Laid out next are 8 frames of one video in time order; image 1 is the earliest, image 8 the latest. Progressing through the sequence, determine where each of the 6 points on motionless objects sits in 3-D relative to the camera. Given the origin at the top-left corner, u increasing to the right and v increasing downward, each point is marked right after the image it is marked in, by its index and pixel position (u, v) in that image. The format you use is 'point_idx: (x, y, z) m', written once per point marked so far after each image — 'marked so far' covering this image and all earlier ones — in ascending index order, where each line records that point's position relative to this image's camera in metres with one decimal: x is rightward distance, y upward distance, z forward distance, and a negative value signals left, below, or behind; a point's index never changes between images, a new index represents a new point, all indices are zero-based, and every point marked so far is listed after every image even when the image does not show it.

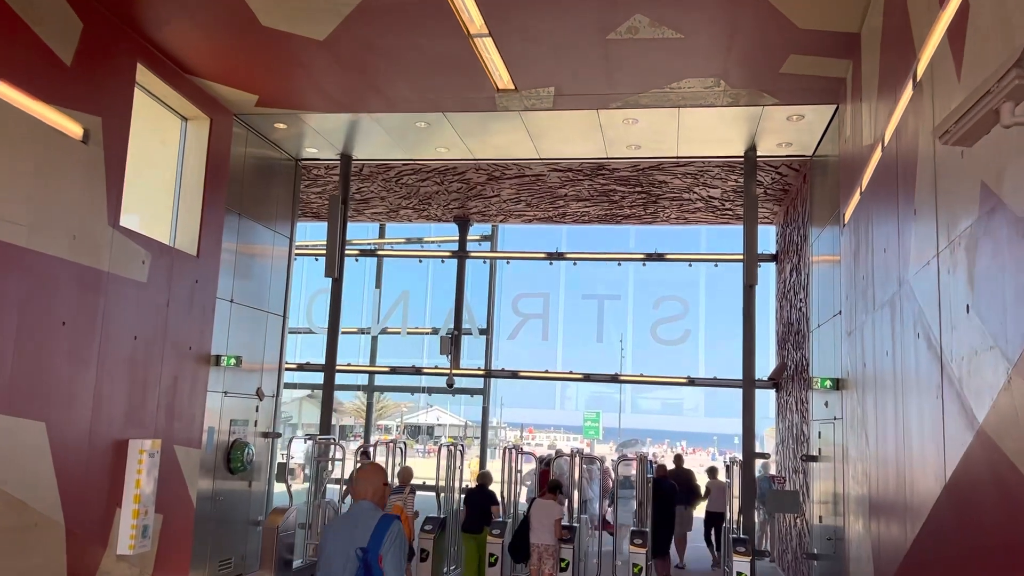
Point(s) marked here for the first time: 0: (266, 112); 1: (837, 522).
0: (-2.2, +1.6, +7.7) m
1: (+2.5, -1.8, +6.6) m
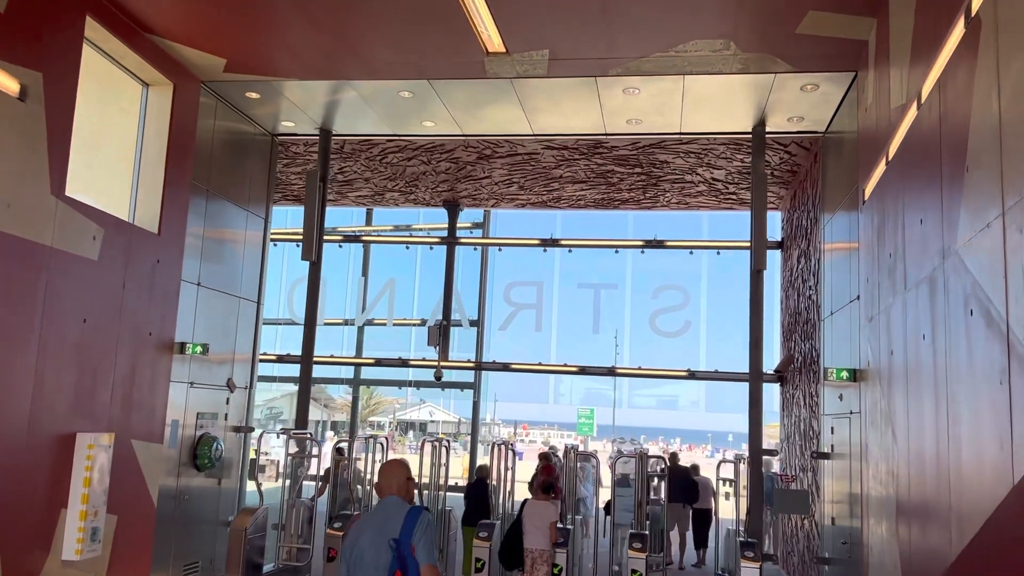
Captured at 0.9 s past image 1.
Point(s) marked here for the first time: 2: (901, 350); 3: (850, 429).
0: (-2.3, +1.8, +7.2) m
1: (+2.4, -1.7, +6.1) m
2: (+2.1, -0.3, +4.6) m
3: (+2.5, -1.0, +6.4) m
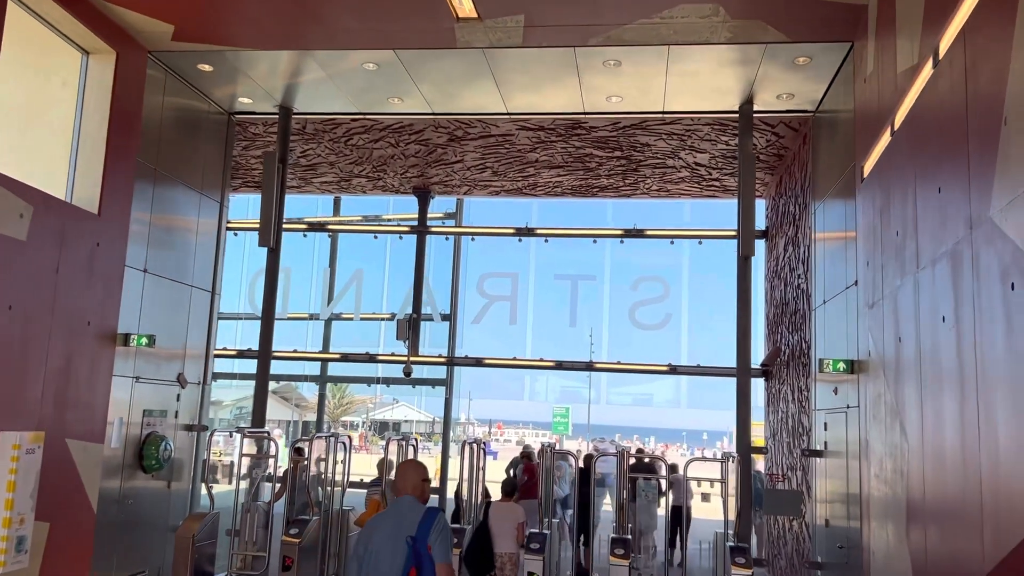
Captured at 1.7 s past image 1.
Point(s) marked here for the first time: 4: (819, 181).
0: (-2.5, +1.9, +6.6) m
1: (+2.3, -1.6, +5.7) m
2: (+2.0, -0.2, +4.2) m
3: (+2.3, -0.9, +5.9) m
4: (+2.6, +0.9, +7.2) m
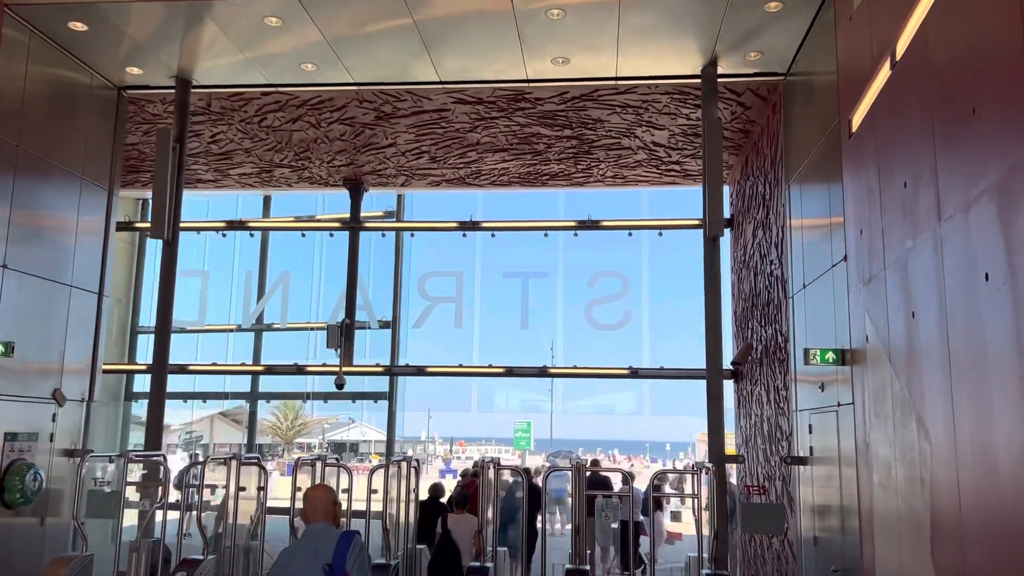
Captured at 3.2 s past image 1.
0: (-3.0, +1.9, +5.6) m
1: (+1.9, -1.5, +4.8) m
2: (+1.6, -0.1, +3.3) m
3: (+1.9, -0.8, +5.1) m
4: (+2.1, +1.0, +6.4) m
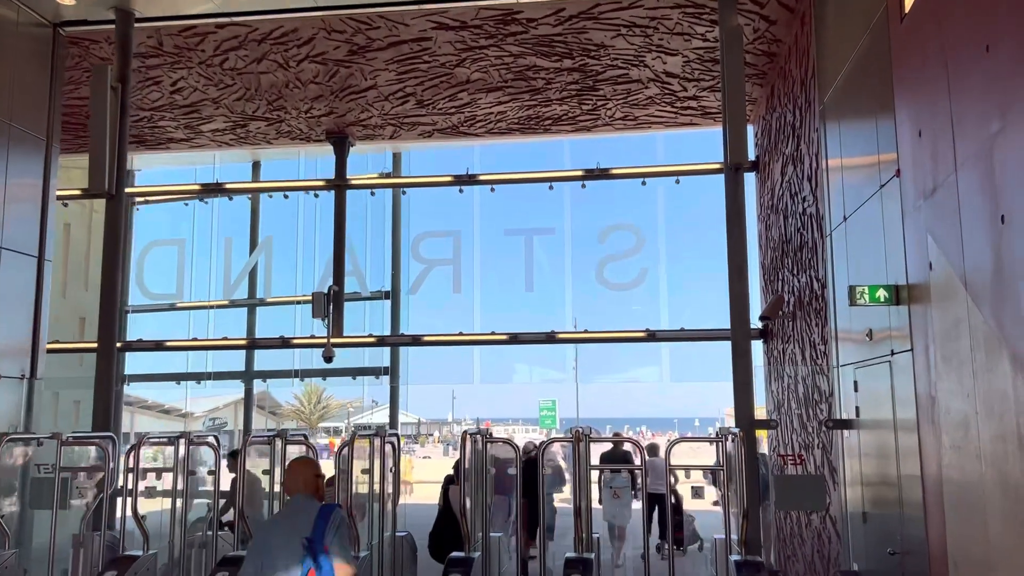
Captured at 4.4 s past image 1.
0: (-3.1, +2.1, +4.8) m
1: (+1.8, -1.1, +3.9) m
2: (+1.5, +0.2, +2.4) m
3: (+1.9, -0.4, +4.2) m
4: (+2.0, +1.4, +5.5) m
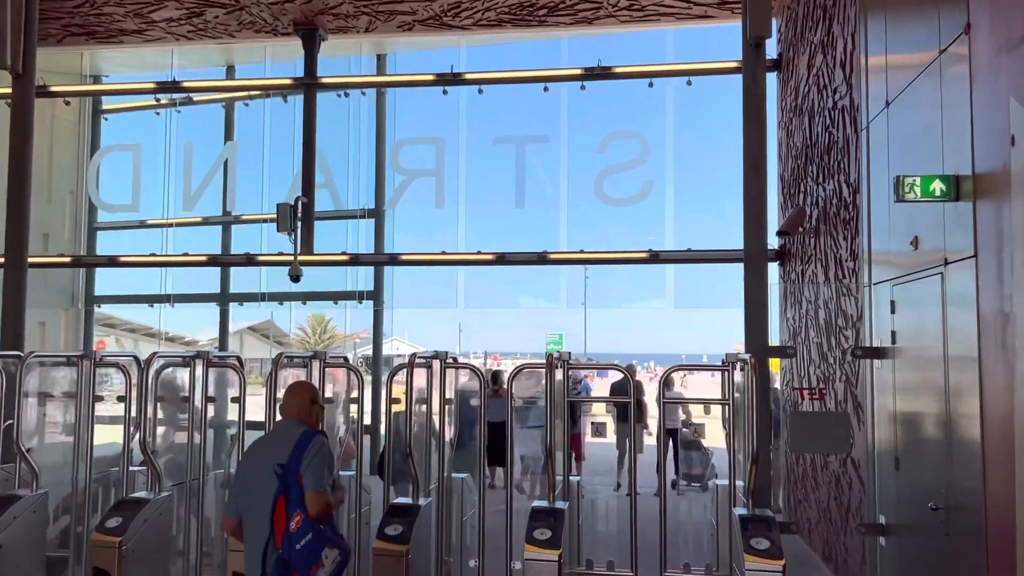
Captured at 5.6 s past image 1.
0: (-3.3, +2.6, +3.8) m
1: (+1.6, -0.7, +3.1) m
2: (+1.3, +0.5, +1.5) m
3: (+1.7, 0.0, +3.4) m
4: (+1.9, +1.9, +4.5) m
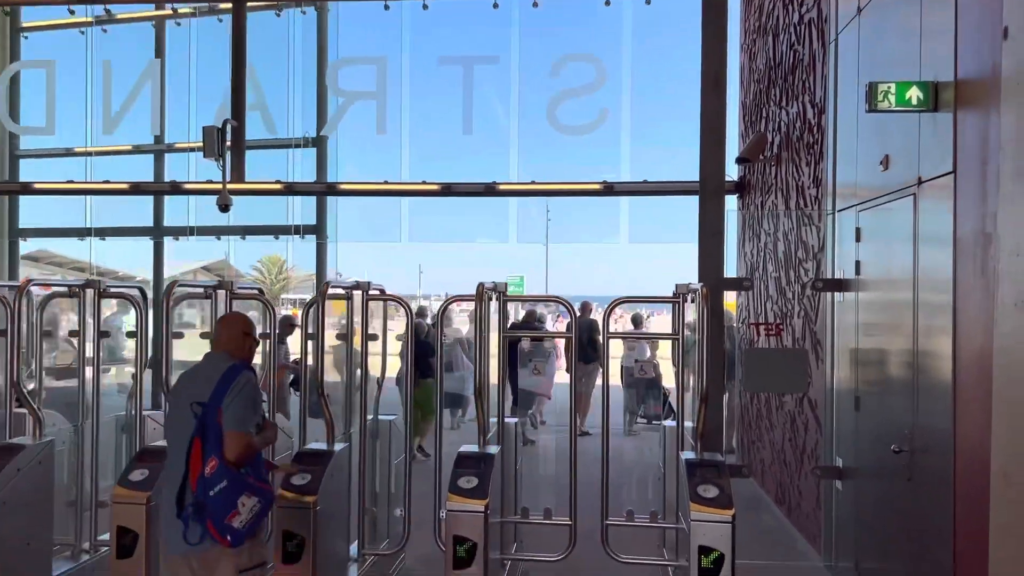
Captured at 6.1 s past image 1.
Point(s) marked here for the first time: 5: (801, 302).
0: (-3.5, +2.9, +3.1) m
1: (+1.4, -0.4, +2.9) m
2: (+1.1, +0.7, +1.2) m
3: (+1.4, +0.3, +3.1) m
4: (+1.6, +2.3, +4.1) m
5: (+1.6, -0.1, +4.6) m
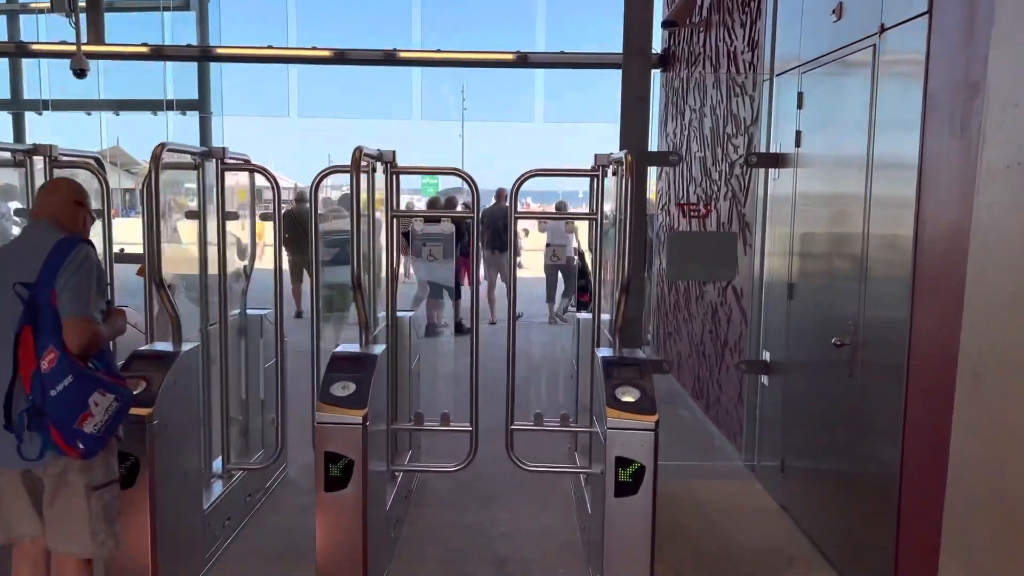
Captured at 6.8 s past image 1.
0: (-3.8, +3.3, +1.8) m
1: (+1.1, -0.1, +2.5) m
2: (+1.0, +0.8, +0.7) m
3: (+1.1, +0.7, +2.6) m
4: (+1.2, +2.8, +3.4) m
5: (+1.1, +0.5, +4.2) m
